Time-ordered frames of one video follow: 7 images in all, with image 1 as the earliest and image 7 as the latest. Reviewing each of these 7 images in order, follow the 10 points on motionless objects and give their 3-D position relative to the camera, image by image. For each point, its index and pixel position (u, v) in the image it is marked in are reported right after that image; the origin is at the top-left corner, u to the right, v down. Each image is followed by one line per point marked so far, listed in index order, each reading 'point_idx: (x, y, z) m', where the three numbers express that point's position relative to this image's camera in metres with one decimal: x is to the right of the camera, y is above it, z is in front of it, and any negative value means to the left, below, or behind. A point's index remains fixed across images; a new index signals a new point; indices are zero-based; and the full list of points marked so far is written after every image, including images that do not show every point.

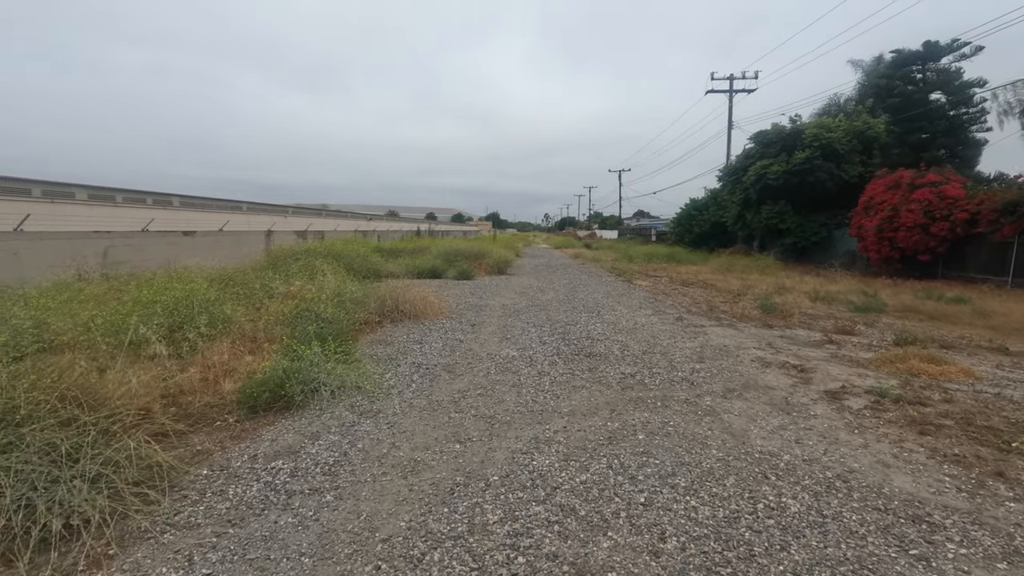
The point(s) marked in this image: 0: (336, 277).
0: (-4.1, +0.3, +12.6) m
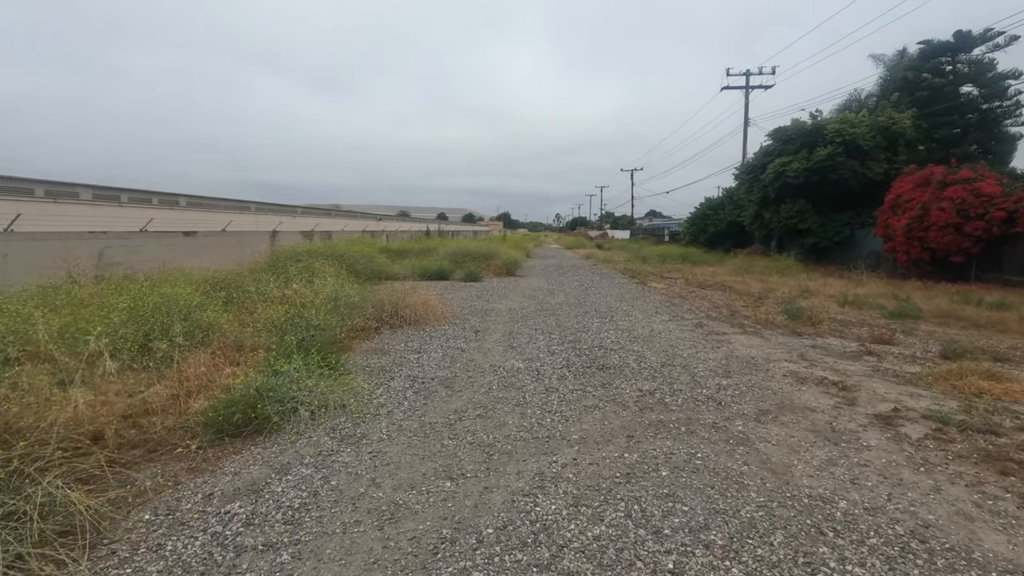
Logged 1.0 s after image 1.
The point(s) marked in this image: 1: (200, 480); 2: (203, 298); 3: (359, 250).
0: (-4.0, +0.2, +12.0) m
1: (-2.2, -1.3, +3.8) m
2: (-4.8, -0.2, +8.4) m
3: (-5.3, +1.3, +18.6) m
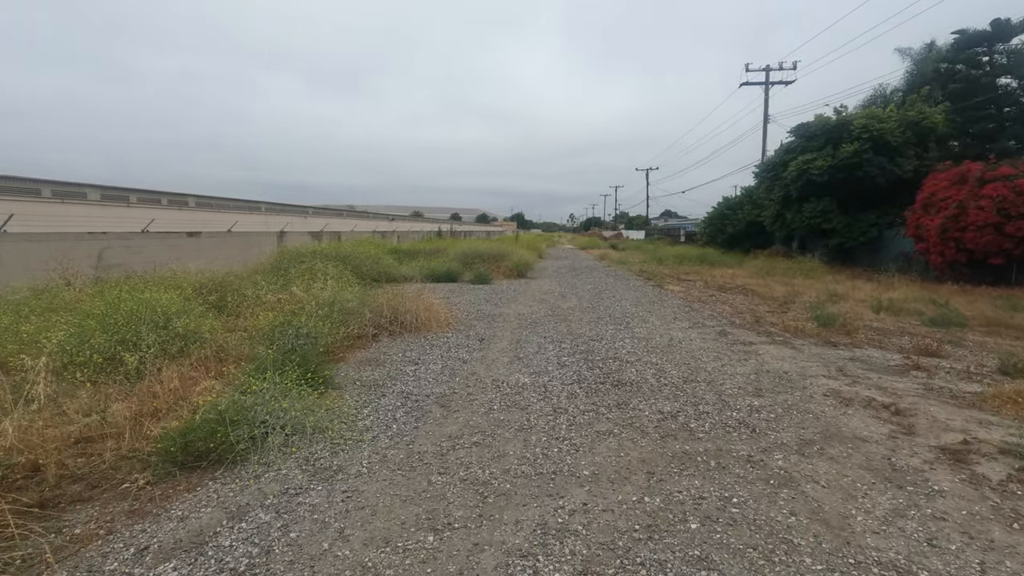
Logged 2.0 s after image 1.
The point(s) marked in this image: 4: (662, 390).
0: (-3.8, +0.1, +11.5) m
1: (-2.2, -1.4, +3.2) m
2: (-4.7, -0.2, +7.9) m
3: (-4.9, +1.3, +18.0) m
4: (+1.6, -1.1, +5.7) m
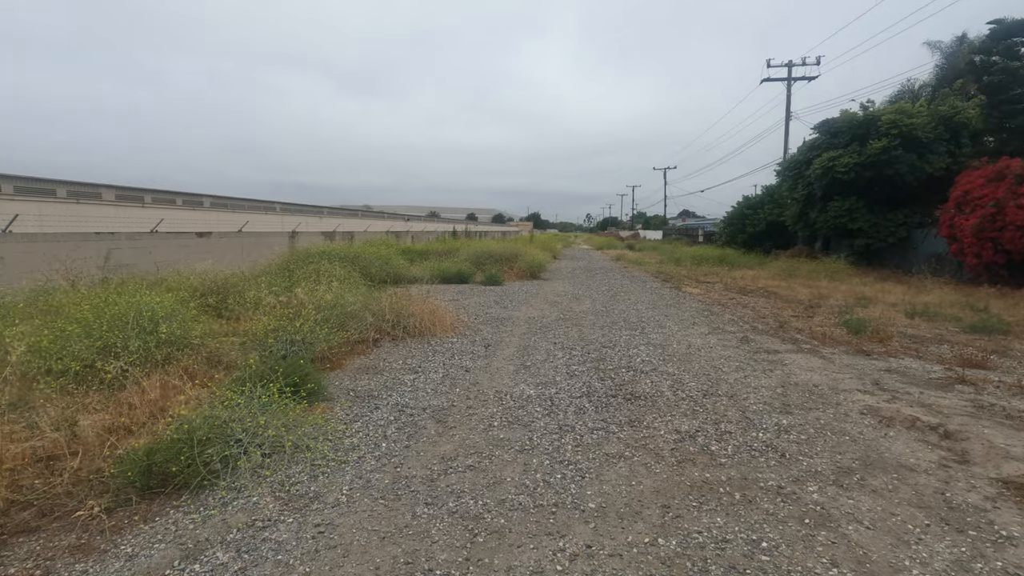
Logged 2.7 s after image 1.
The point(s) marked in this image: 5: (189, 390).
0: (-3.6, +0.1, +11.1) m
1: (-2.3, -1.5, +2.8) m
2: (-4.6, -0.3, +7.6) m
3: (-4.5, +1.2, +17.8) m
4: (+1.6, -1.1, +5.2) m
5: (-3.1, -1.0, +5.2) m
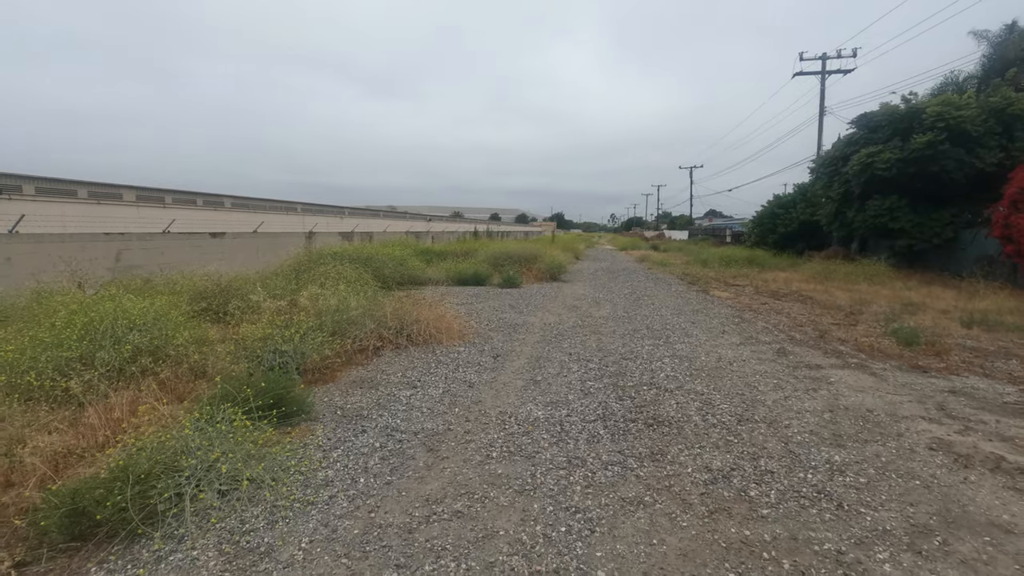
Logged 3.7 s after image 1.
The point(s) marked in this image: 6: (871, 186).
0: (-3.3, 0.0, +10.6) m
1: (-2.3, -1.5, +2.3) m
2: (-4.5, -0.3, +7.2) m
3: (-3.9, +1.2, +17.3) m
4: (+1.6, -1.2, +4.5) m
5: (-3.1, -1.1, +4.7) m
6: (+13.1, +3.7, +19.5) m
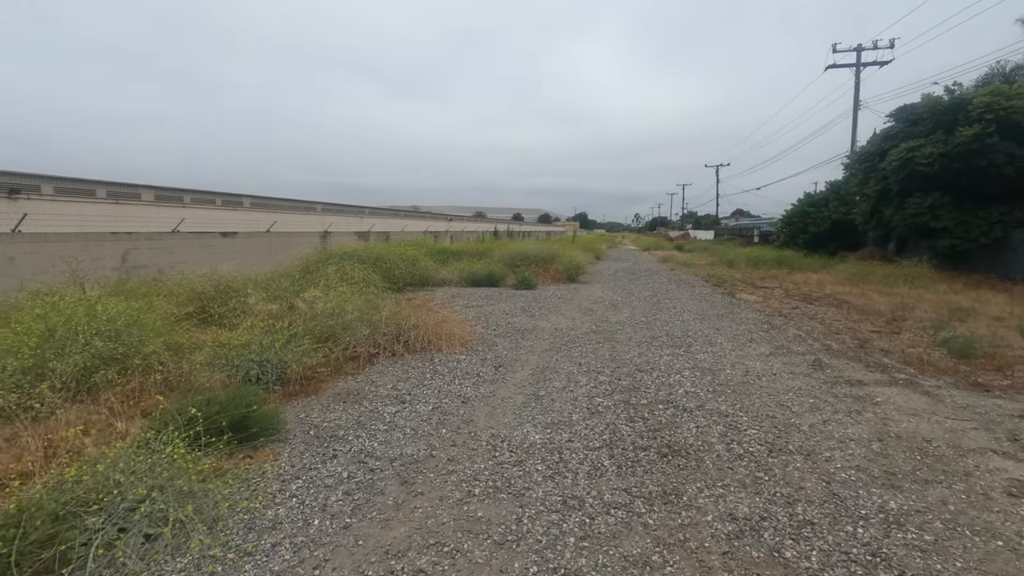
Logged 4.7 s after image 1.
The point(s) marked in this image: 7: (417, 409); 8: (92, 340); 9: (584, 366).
0: (-3.1, 0.0, +10.1) m
1: (-2.5, -1.6, +1.7) m
2: (-4.4, -0.3, +6.7) m
3: (-3.4, +1.2, +16.8) m
4: (+1.6, -1.3, +3.8) m
5: (-3.2, -1.1, +4.2) m
6: (+13.7, +3.6, +18.3) m
7: (-0.9, -1.2, +5.1) m
8: (-4.1, -0.5, +5.2) m
9: (+0.9, -1.0, +6.7) m
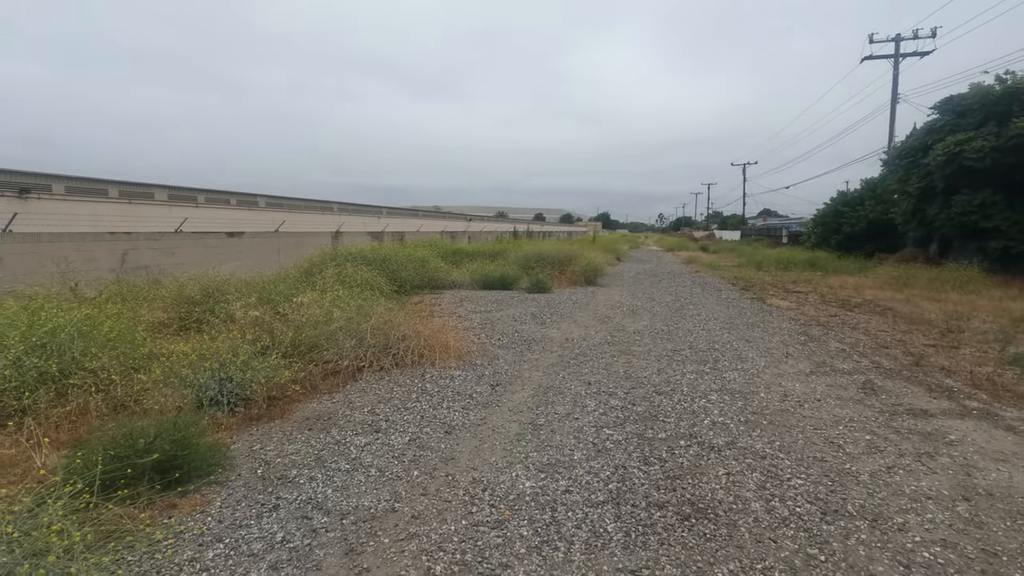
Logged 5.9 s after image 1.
0: (-2.9, -0.1, +9.5) m
1: (-2.7, -1.6, +1.0) m
2: (-4.4, -0.4, +6.1) m
3: (-3.0, +1.1, +16.1) m
4: (+1.4, -1.4, +2.9) m
5: (-3.3, -1.2, +3.5) m
6: (+14.1, +3.5, +16.9) m
7: (-1.0, -1.2, +4.4) m
8: (-4.2, -0.6, +4.6) m
9: (+0.9, -1.0, +5.8) m
